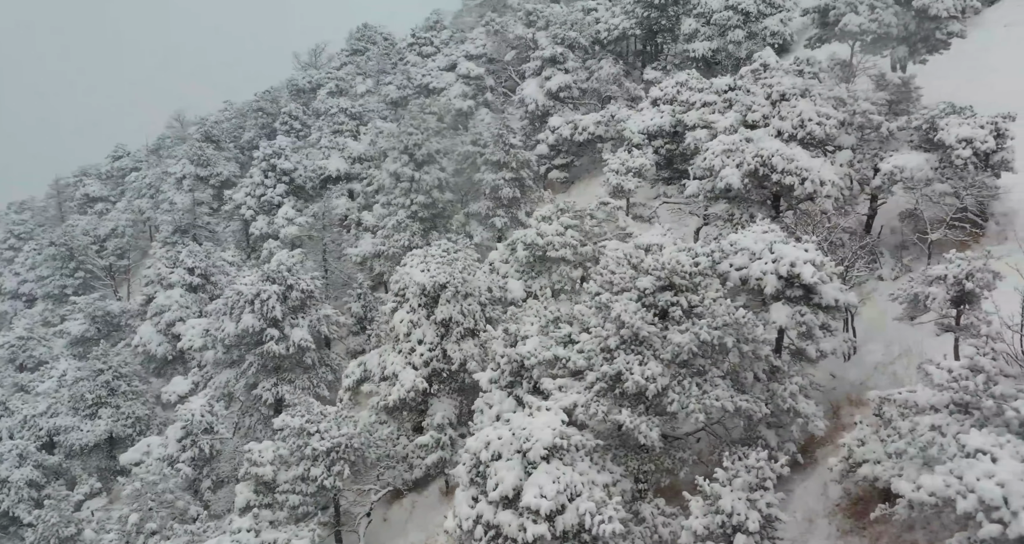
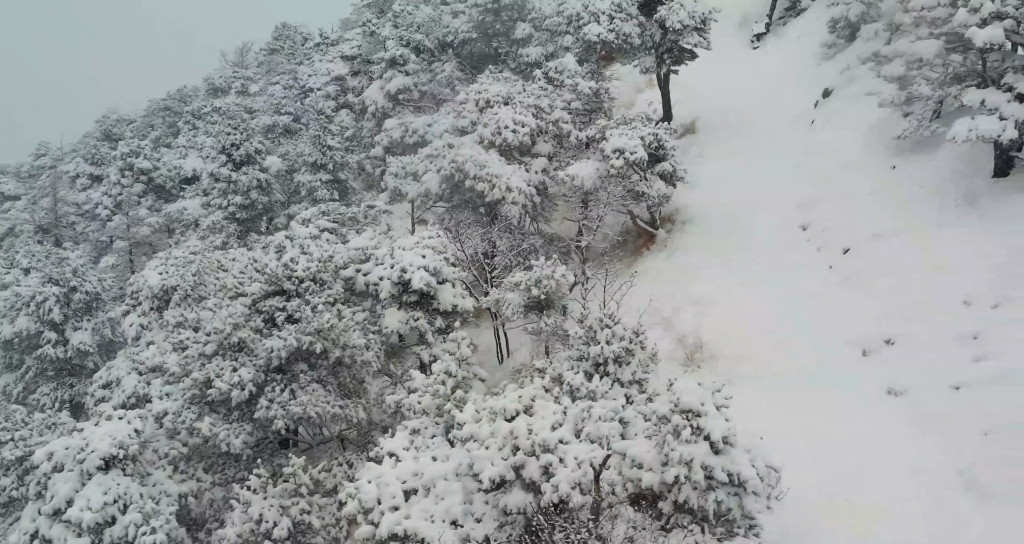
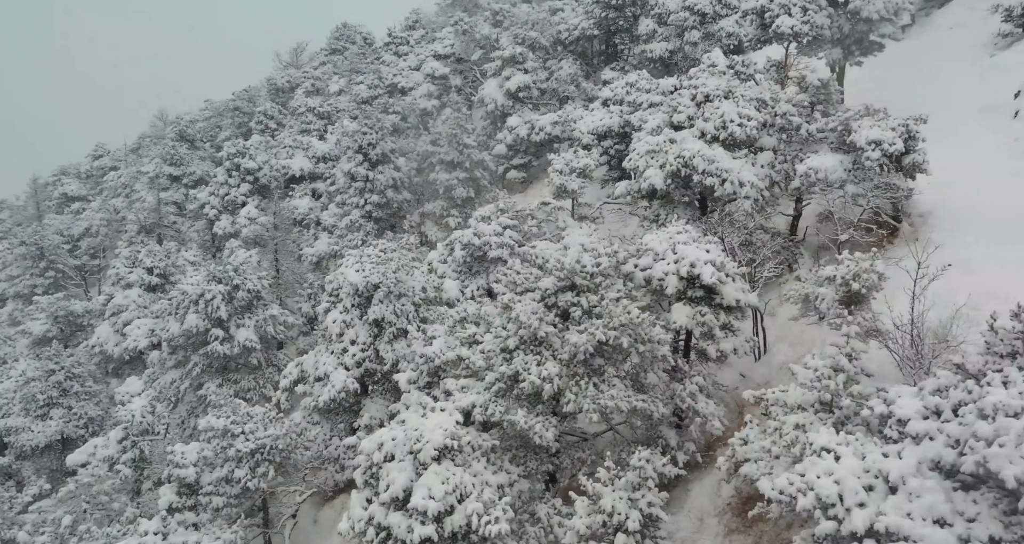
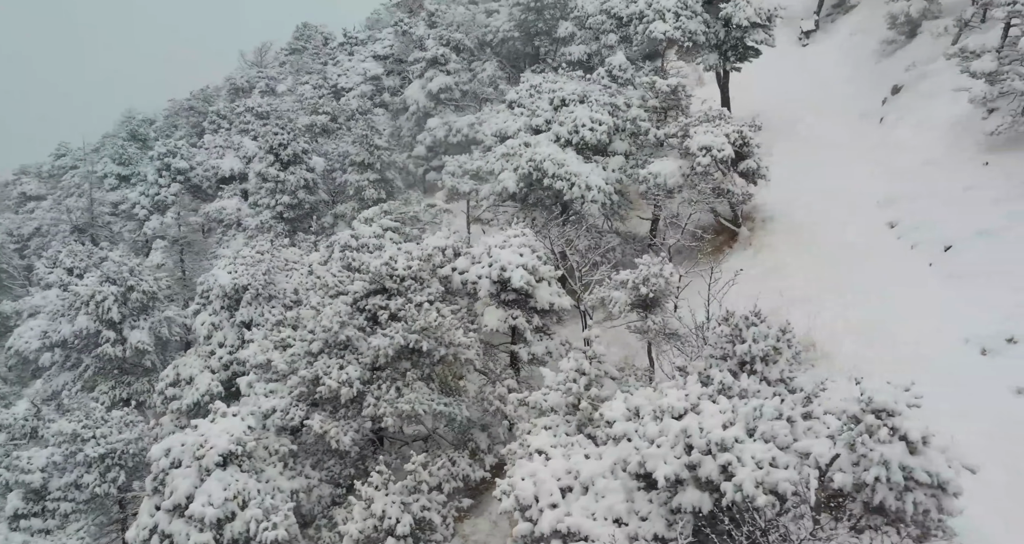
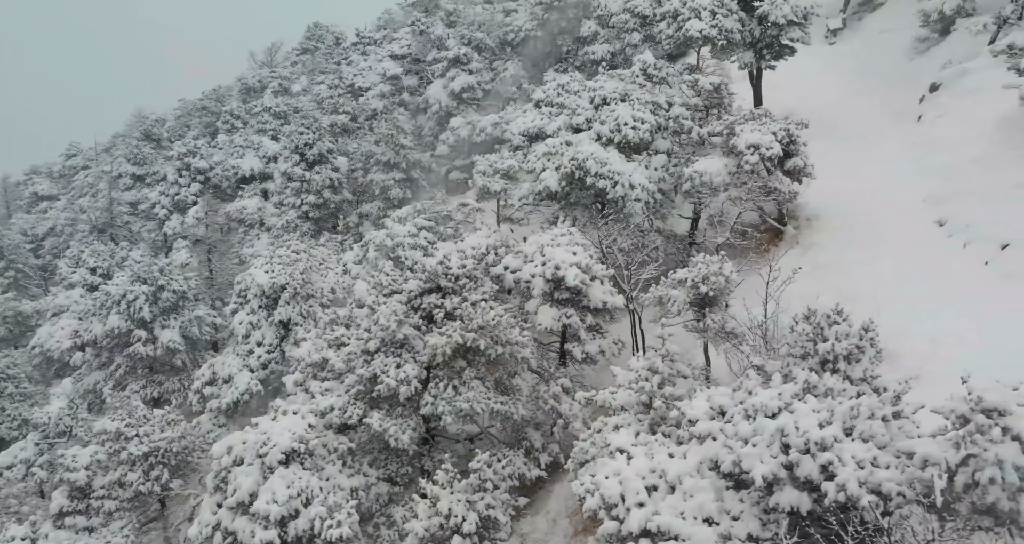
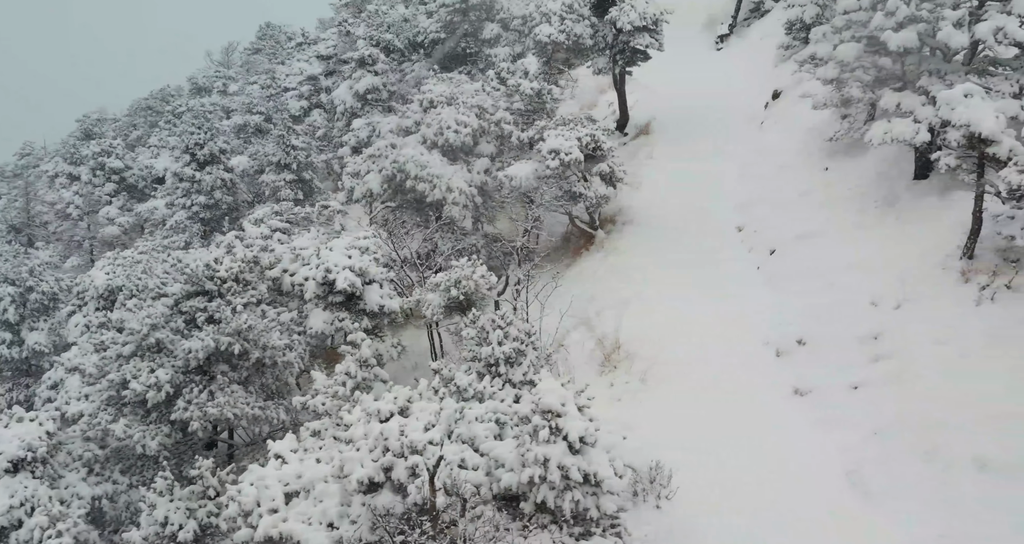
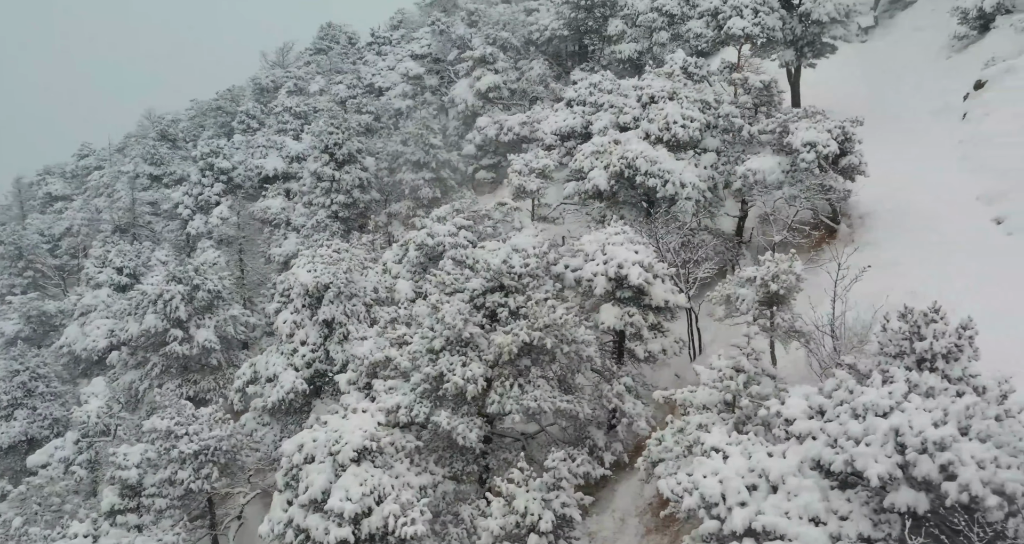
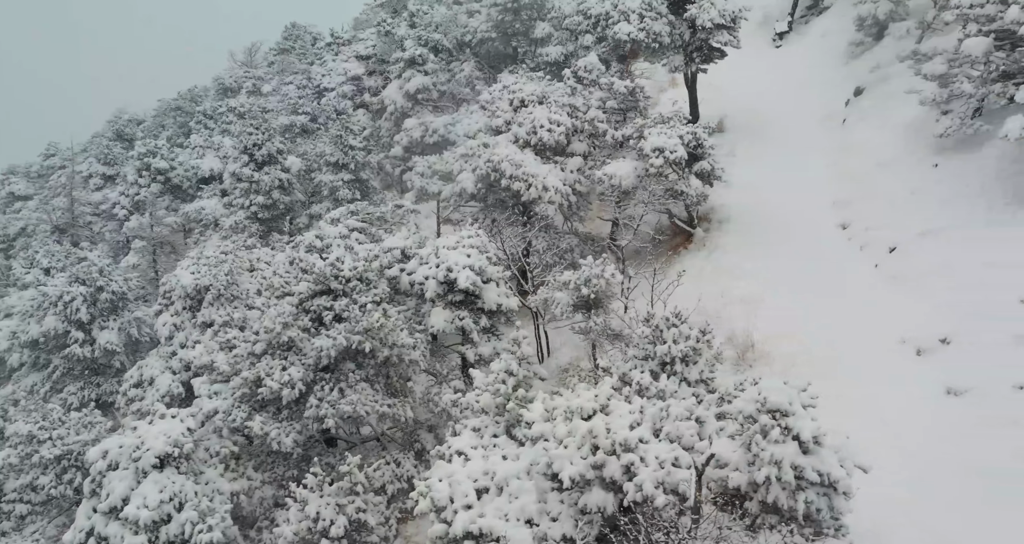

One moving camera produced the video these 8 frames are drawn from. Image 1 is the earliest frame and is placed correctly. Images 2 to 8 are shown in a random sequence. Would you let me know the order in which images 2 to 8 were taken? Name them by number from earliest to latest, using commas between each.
3, 7, 5, 4, 8, 2, 6
